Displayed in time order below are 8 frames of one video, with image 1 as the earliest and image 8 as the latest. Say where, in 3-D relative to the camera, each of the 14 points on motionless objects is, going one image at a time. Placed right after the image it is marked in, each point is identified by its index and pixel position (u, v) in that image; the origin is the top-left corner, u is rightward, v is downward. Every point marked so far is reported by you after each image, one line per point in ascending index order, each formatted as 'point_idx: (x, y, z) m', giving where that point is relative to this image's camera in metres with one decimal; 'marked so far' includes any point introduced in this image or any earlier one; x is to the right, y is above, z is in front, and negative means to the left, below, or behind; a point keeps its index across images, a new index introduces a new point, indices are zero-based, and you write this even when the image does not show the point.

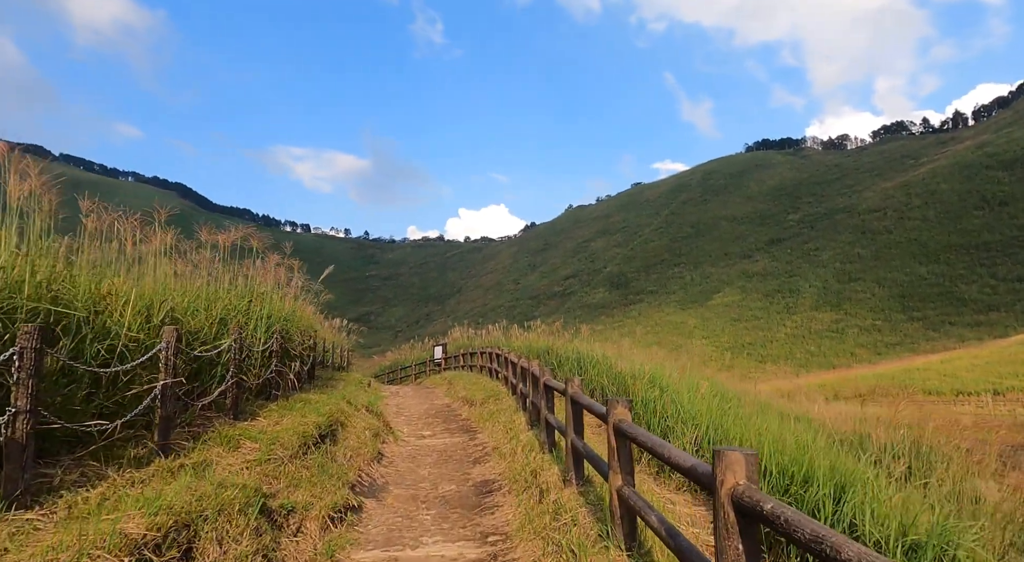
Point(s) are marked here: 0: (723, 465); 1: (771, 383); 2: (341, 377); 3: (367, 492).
0: (+0.7, -0.6, +1.9) m
1: (+6.2, -2.4, +14.6) m
2: (-3.4, -1.9, +12.0) m
3: (-1.3, -1.9, +5.4) m
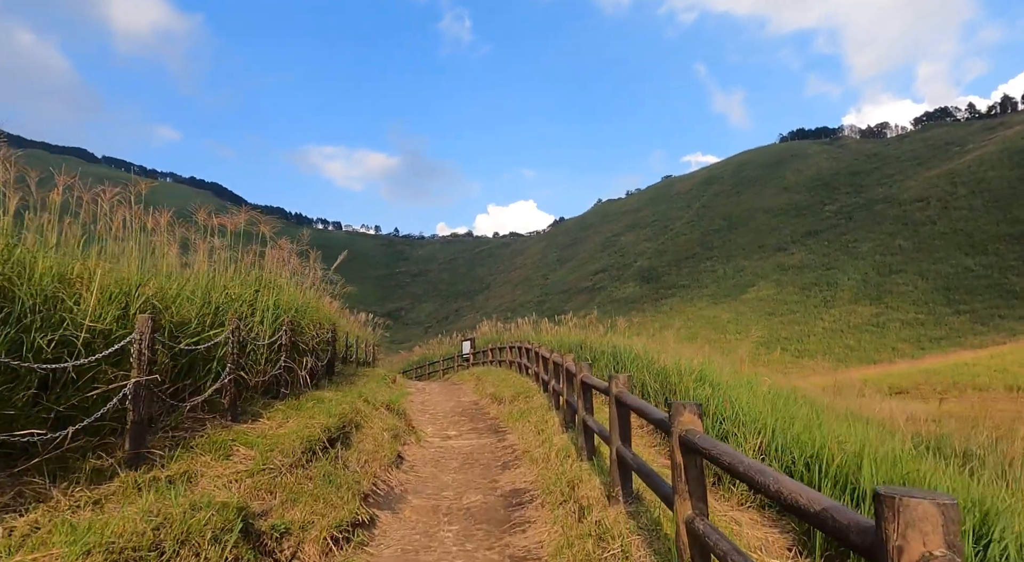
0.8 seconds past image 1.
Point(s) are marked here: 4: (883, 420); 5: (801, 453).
0: (+0.7, -0.5, +1.1) m
1: (+6.9, -2.2, +13.7) m
2: (-2.8, -1.8, +11.5) m
3: (-1.0, -1.8, +4.8) m
4: (+4.4, -1.6, +7.1) m
5: (+2.0, -1.2, +4.3) m
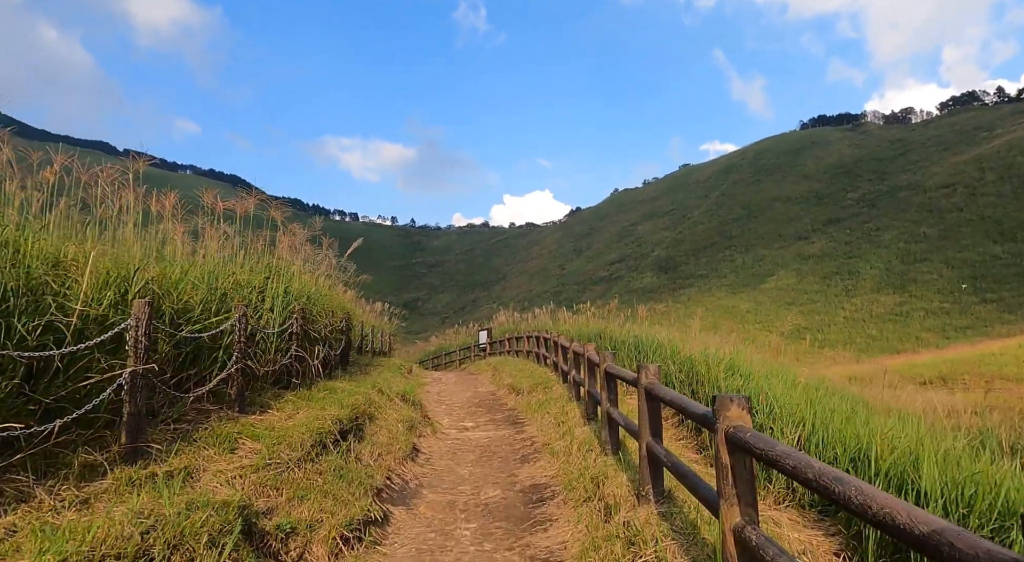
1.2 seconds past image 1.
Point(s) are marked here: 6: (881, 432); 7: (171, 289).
0: (+0.8, -0.4, +0.9) m
1: (+7.3, -1.9, +13.2) m
2: (-2.5, -1.6, +11.4) m
3: (-0.9, -1.7, +4.6) m
4: (+4.6, -1.5, +6.7) m
5: (+2.2, -1.1, +3.9) m
6: (+2.4, -1.0, +3.9) m
7: (-2.2, -0.1, +3.9) m
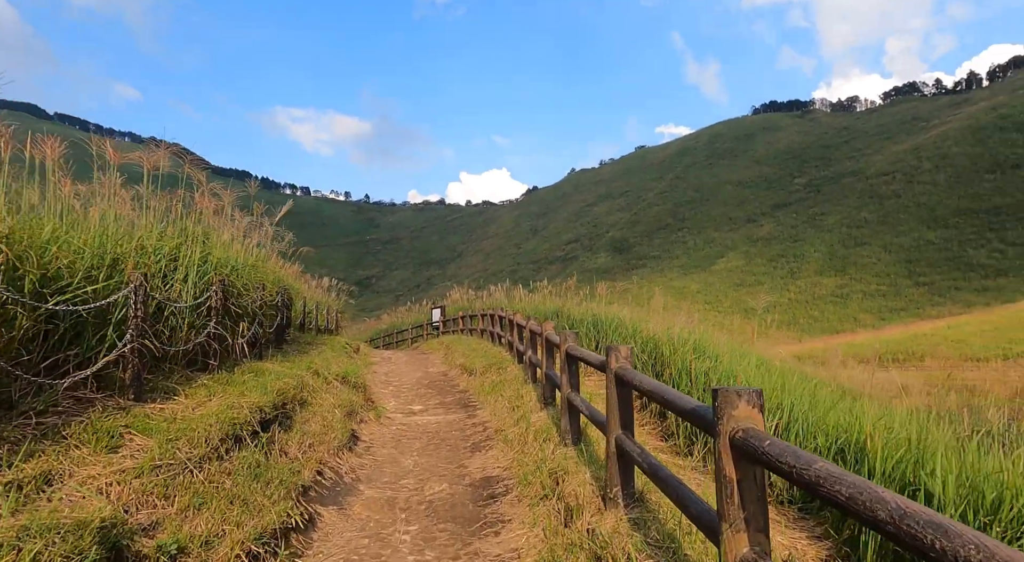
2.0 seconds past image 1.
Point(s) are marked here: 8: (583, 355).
0: (+0.7, -0.3, +0.4) m
1: (+6.3, -1.4, +13.2) m
2: (-3.3, -1.1, +10.6) m
3: (-1.2, -1.4, +4.0) m
4: (+4.1, -1.2, +6.5) m
5: (+1.9, -0.9, +3.6) m
6: (+2.1, -0.8, +3.5) m
7: (-2.5, +0.1, +3.2) m
8: (+0.5, -0.5, +3.9) m
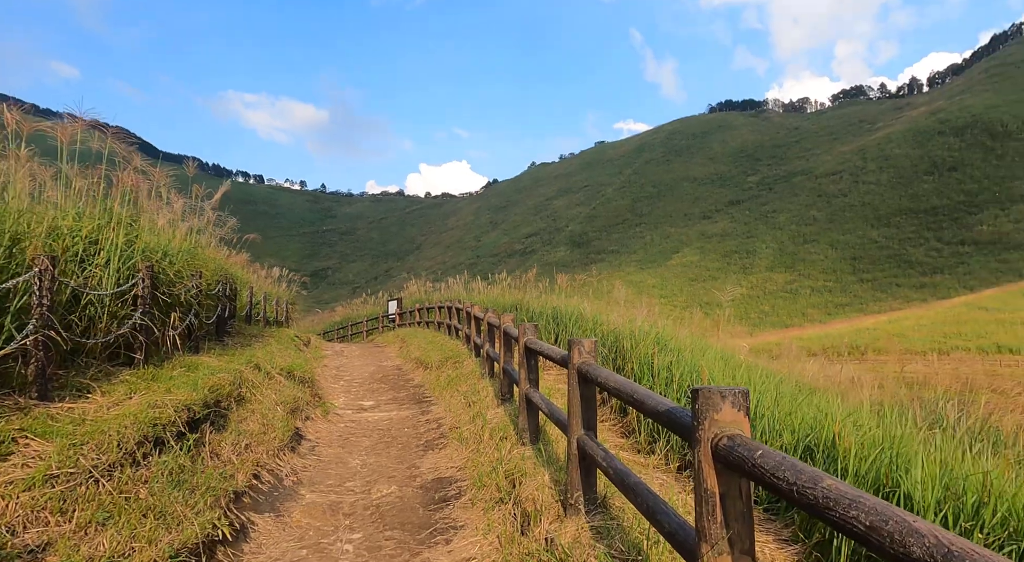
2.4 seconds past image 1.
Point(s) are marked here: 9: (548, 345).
0: (+0.7, -0.3, +0.2) m
1: (+5.3, -1.3, +13.4) m
2: (-4.1, -0.9, +10.1) m
3: (-1.5, -1.4, +3.6) m
4: (+3.6, -1.2, +6.5) m
5: (+1.6, -0.9, +3.4) m
6: (+1.9, -0.8, +3.4) m
7: (-2.7, +0.2, +2.7) m
8: (+0.2, -0.4, +3.7) m
9: (+0.2, -0.4, +3.6) m
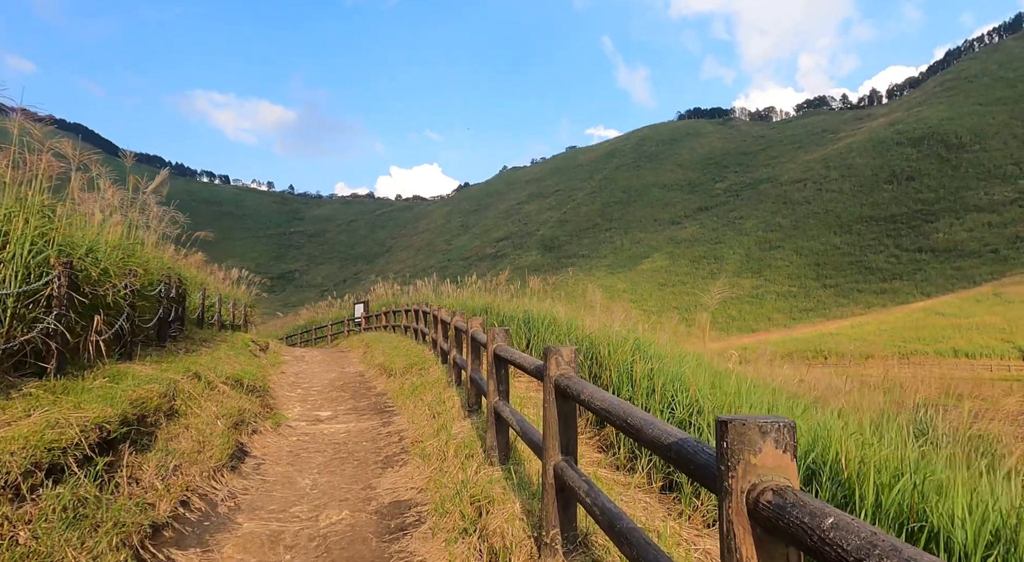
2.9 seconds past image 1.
0: (+0.7, -0.3, -0.2) m
1: (+4.7, -1.4, +13.2) m
2: (-4.5, -0.9, +9.5) m
3: (-1.7, -1.3, +3.1) m
4: (+3.3, -1.2, +6.3) m
5: (+1.4, -0.9, +3.1) m
6: (+1.7, -0.8, +3.1) m
7: (-2.8, +0.3, +2.2) m
8: (0.0, -0.4, +3.3) m
9: (0.0, -0.4, +3.2) m
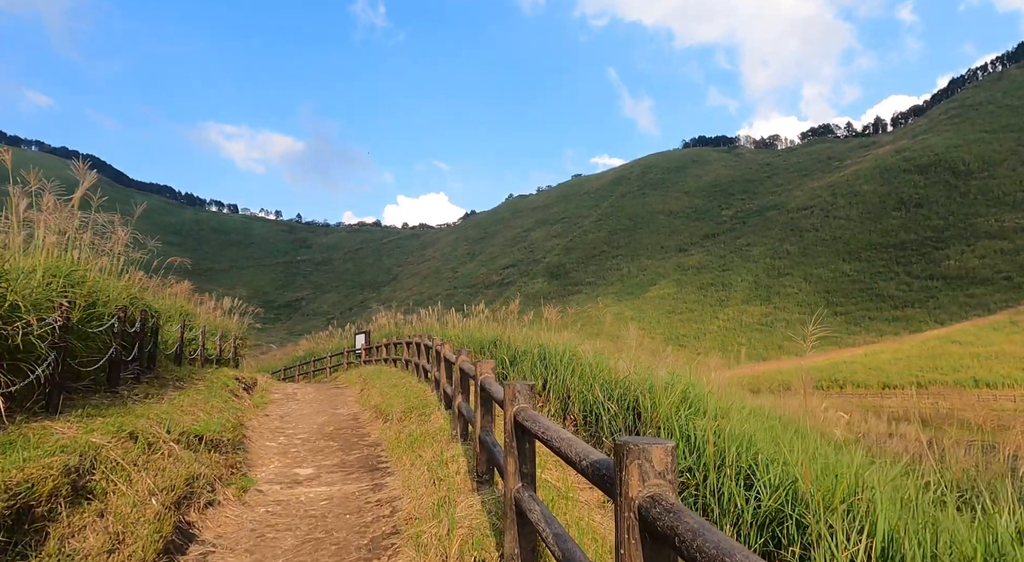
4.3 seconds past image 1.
0: (+0.8, -0.3, -1.2) m
1: (+4.9, -2.0, +12.1) m
2: (-4.4, -1.4, +8.5) m
3: (-1.6, -1.5, +2.1) m
4: (+3.4, -1.5, +5.2) m
5: (+1.6, -1.0, +2.0) m
6: (+1.8, -0.9, +2.0) m
7: (-2.7, +0.2, +1.2) m
8: (+0.1, -0.6, +2.2) m
9: (+0.2, -0.5, +2.2) m
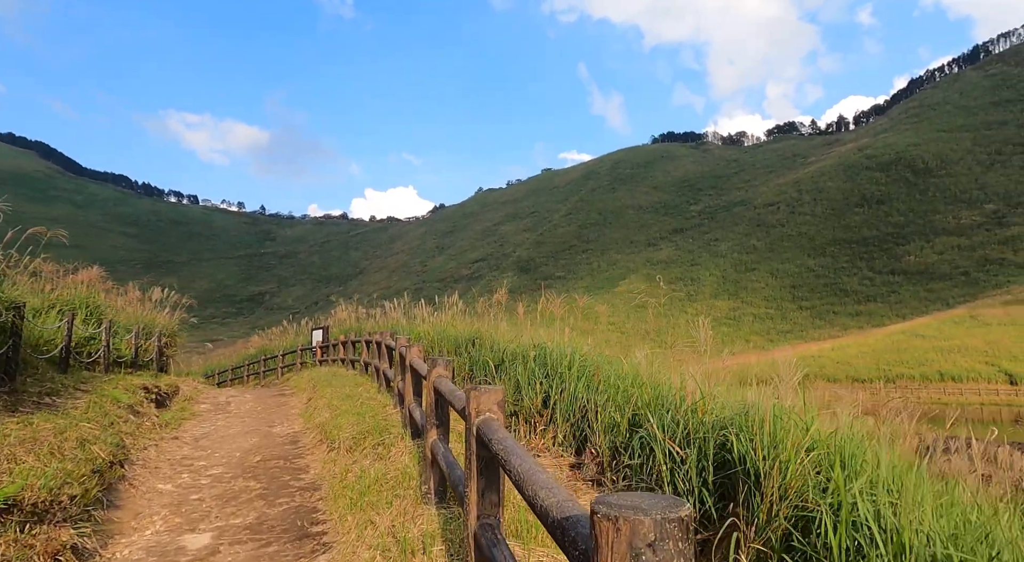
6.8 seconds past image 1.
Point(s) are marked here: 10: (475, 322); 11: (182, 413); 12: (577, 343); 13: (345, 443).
0: (+1.1, -0.2, -3.0) m
1: (+4.5, -1.8, +10.5) m
2: (-4.5, -1.1, +6.5) m
3: (-1.4, -1.3, +0.2) m
4: (+3.4, -1.3, +3.6) m
5: (+1.7, -0.9, +0.3) m
6: (+2.0, -0.8, +0.4) m
7: (-2.5, +0.3, -0.7) m
8: (+0.3, -0.4, +0.5) m
9: (+0.3, -0.4, +0.4) m
10: (-0.4, -0.6, +8.3) m
11: (-4.2, -1.6, +7.6) m
12: (+0.7, -0.6, +5.9) m
13: (-1.4, -1.4, +5.1) m
